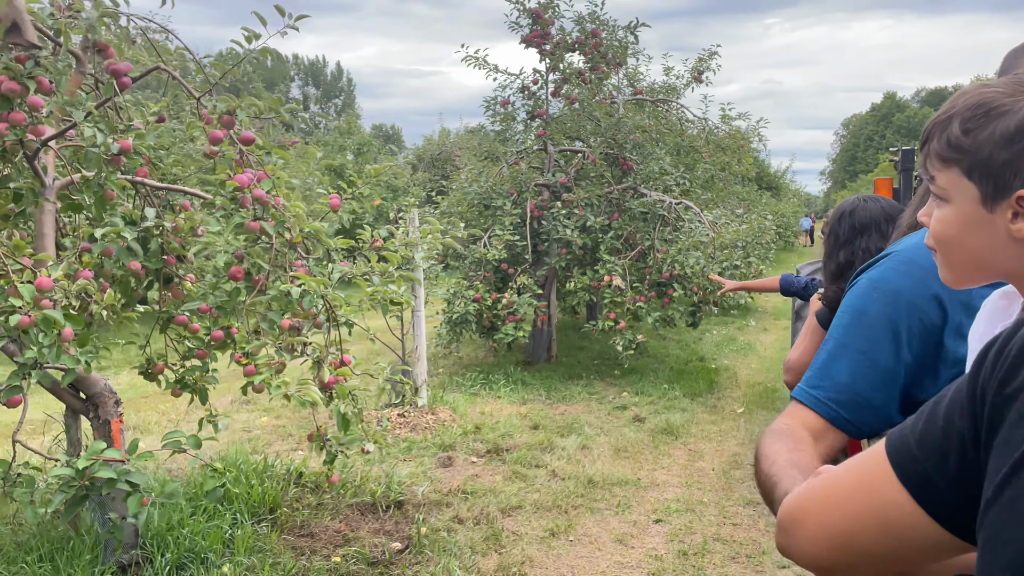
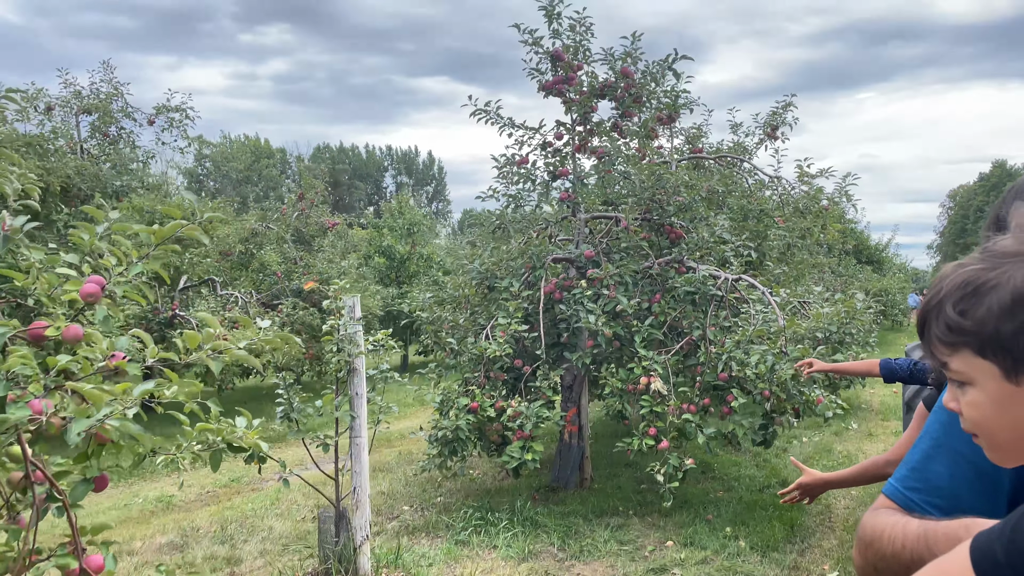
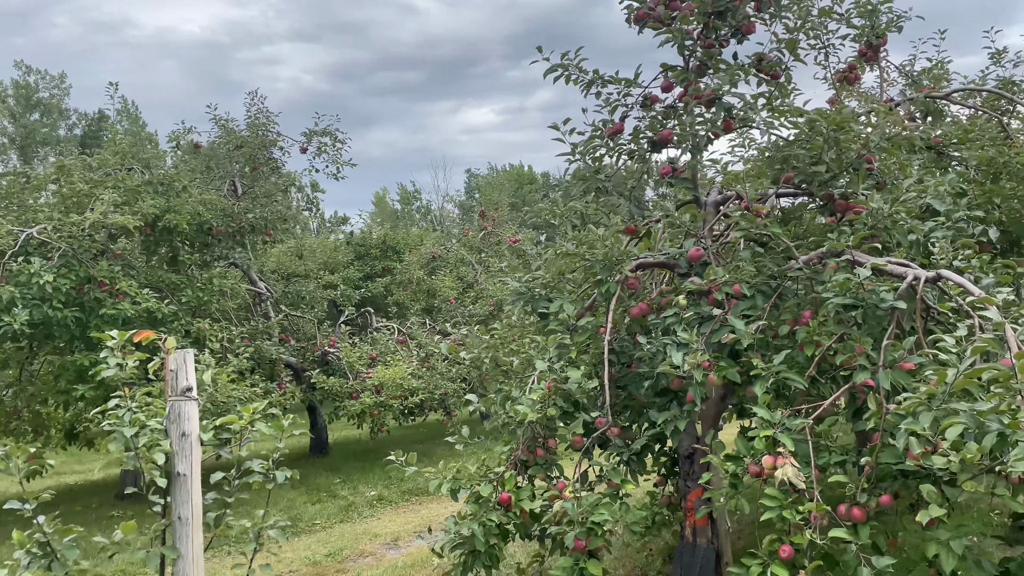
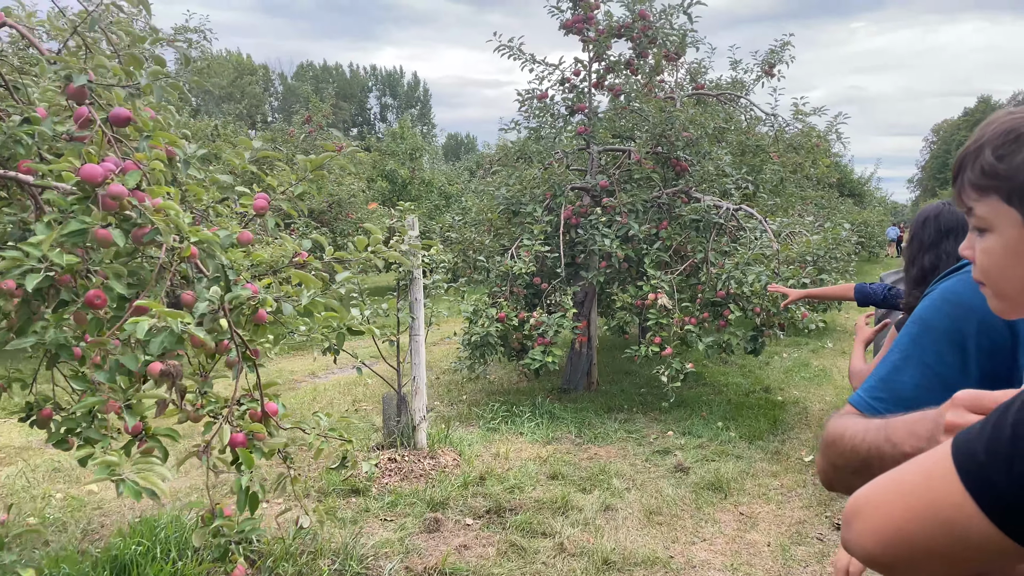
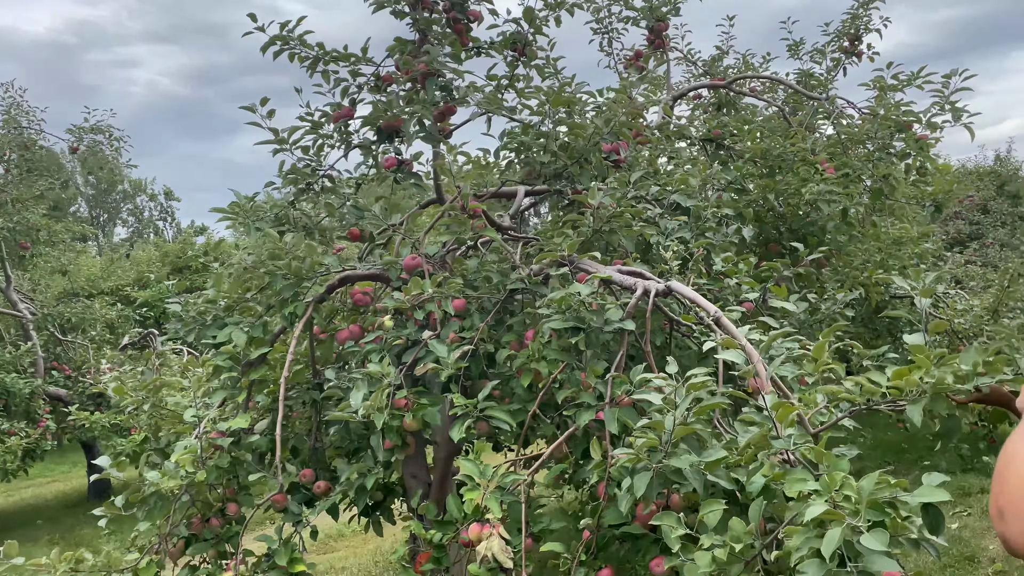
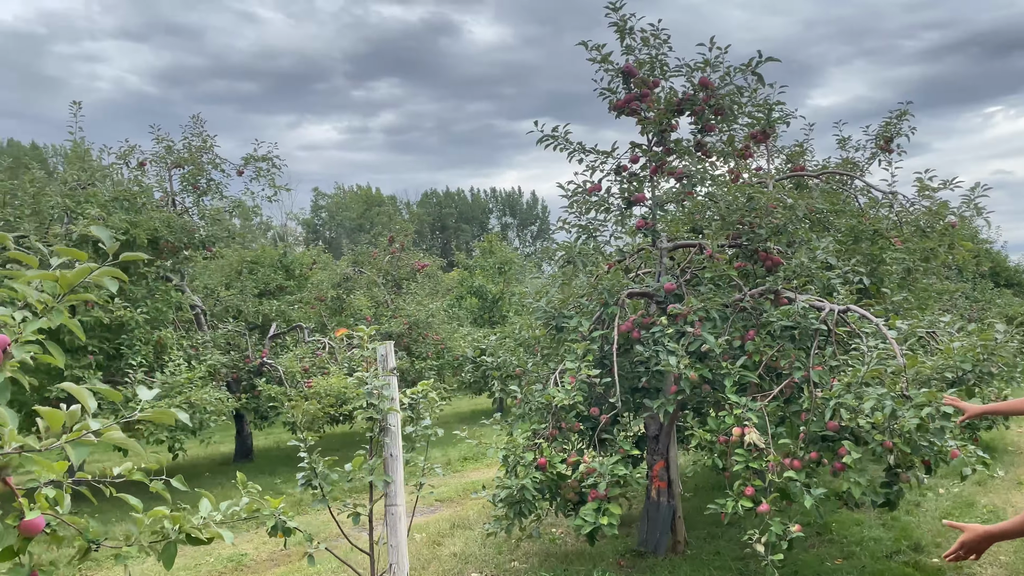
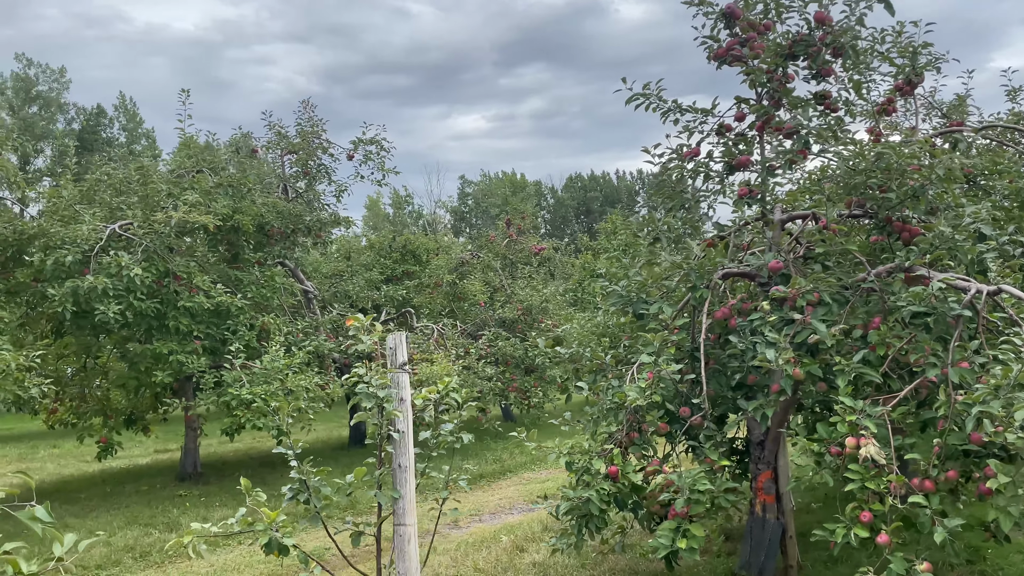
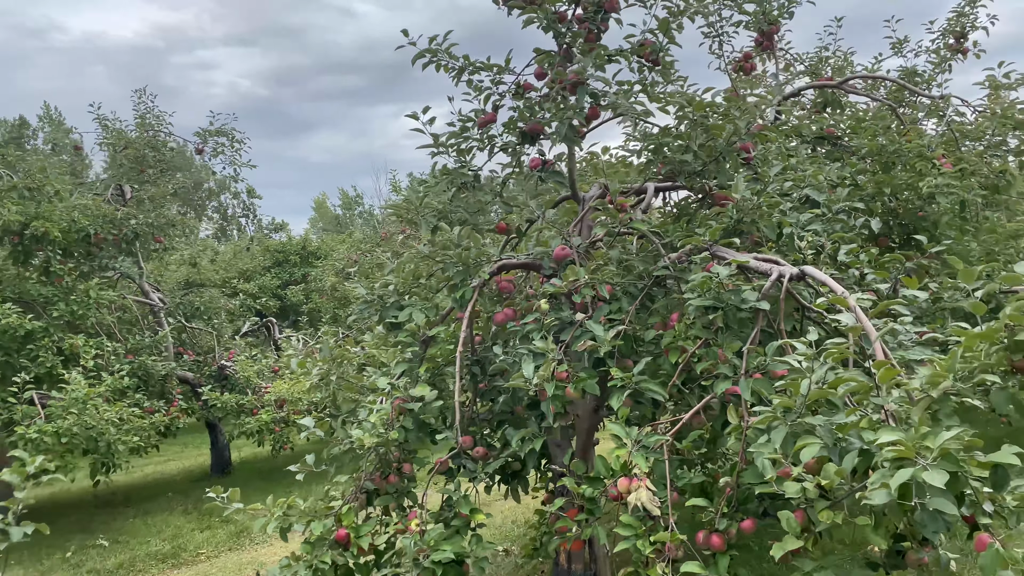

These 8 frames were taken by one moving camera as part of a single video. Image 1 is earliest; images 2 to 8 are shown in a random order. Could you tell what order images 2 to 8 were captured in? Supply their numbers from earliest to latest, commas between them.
4, 2, 6, 7, 3, 8, 5
